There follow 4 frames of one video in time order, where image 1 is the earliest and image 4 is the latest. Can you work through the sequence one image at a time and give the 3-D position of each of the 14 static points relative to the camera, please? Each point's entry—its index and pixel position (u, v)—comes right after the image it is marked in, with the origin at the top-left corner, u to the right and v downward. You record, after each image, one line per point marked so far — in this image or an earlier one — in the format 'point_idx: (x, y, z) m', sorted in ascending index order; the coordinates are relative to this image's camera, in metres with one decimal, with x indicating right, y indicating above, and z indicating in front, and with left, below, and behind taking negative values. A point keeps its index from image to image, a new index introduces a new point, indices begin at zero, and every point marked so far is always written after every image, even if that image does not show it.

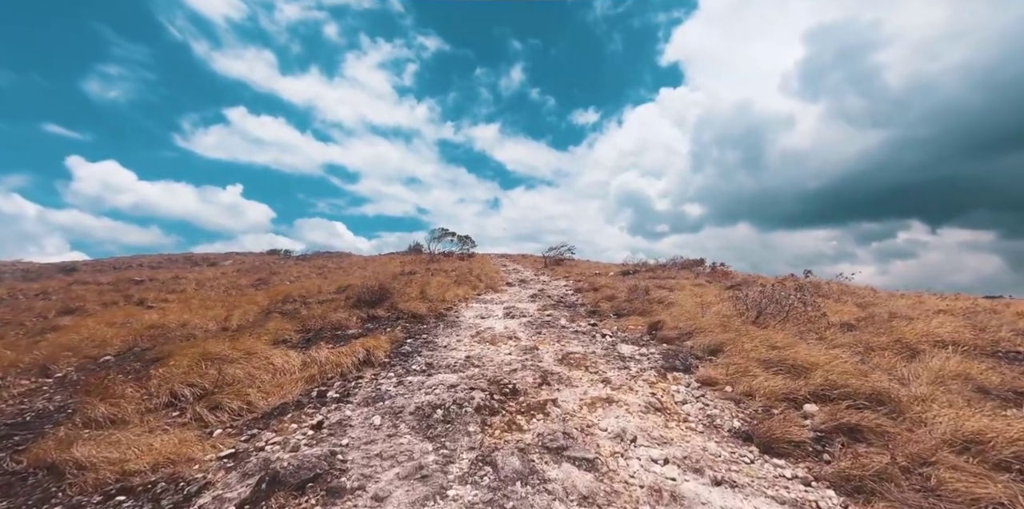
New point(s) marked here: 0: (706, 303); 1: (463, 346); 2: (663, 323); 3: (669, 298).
0: (+7.2, -1.8, +14.3) m
1: (-1.3, -2.4, +10.2) m
2: (+4.3, -1.9, +10.9) m
3: (+6.1, -1.8, +15.0) m
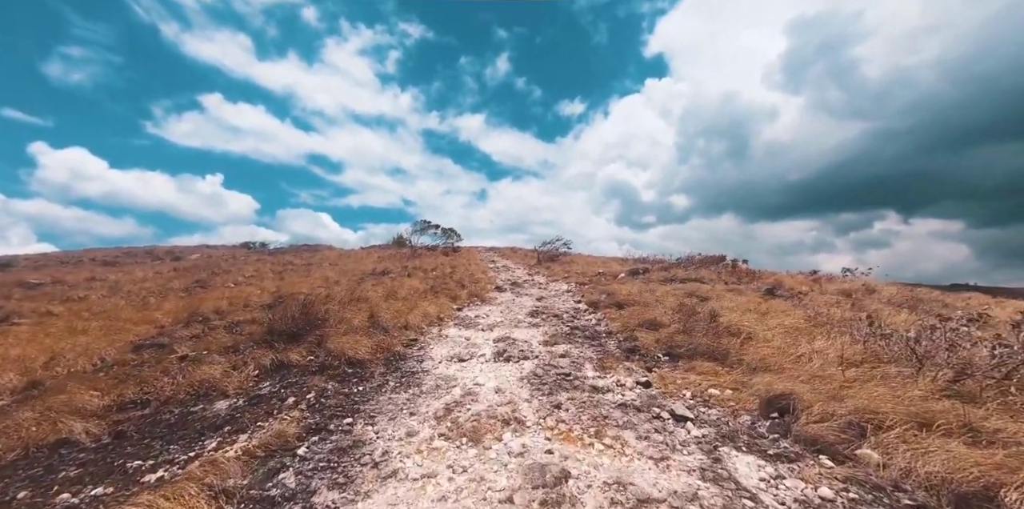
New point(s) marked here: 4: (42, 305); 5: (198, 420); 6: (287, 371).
0: (+7.0, -2.0, +9.4) m
1: (-1.3, -2.7, +5.0) m
2: (+4.2, -2.1, +5.9) m
3: (+5.9, -1.9, +10.1) m
4: (-24.3, -2.6, +20.0) m
5: (-5.0, -2.6, +6.2) m
6: (-4.8, -2.4, +8.3) m
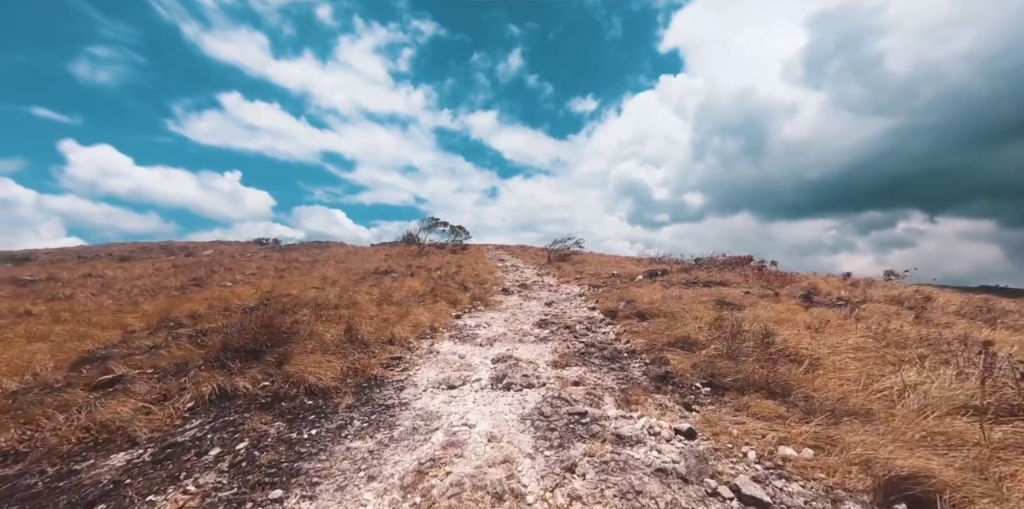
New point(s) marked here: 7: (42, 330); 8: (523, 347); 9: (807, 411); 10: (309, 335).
0: (+7.1, -2.1, +7.4) m
1: (-1.4, -2.8, +3.3) m
2: (+4.2, -2.3, +4.0) m
3: (+6.0, -2.0, +8.1) m
4: (-23.9, -2.4, +18.9) m
5: (-5.1, -2.6, +4.6) m
6: (-4.8, -2.4, +6.6) m
7: (-16.5, -2.7, +13.5) m
8: (+0.3, -2.4, +9.9) m
9: (+4.8, -2.2, +6.2) m
10: (-4.6, -1.8, +8.7) m
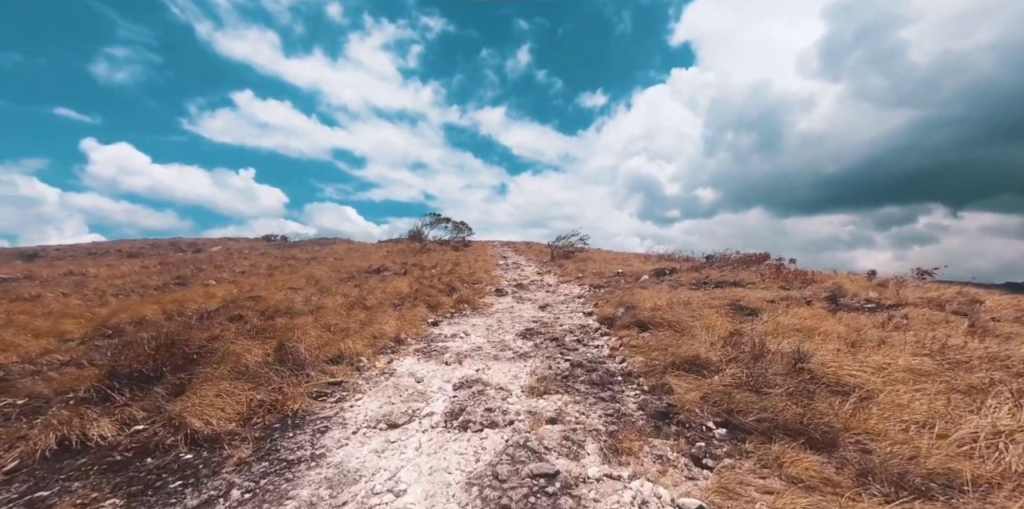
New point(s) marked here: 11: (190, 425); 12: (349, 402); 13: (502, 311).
0: (+6.4, -2.1, +5.5) m
1: (-2.1, -2.8, +1.6) m
2: (+3.4, -2.3, +2.2) m
3: (+5.3, -2.0, +6.3) m
4: (-24.3, -2.4, +17.7) m
5: (-5.8, -2.7, +3.0) m
6: (-5.5, -2.5, +5.0) m
7: (-17.0, -2.7, +12.2) m
8: (-0.4, -2.4, +8.2) m
9: (+4.1, -2.3, +4.4) m
10: (-5.2, -1.8, +7.1) m
11: (-4.4, -2.3, +5.4) m
12: (-2.8, -2.5, +6.6) m
13: (-0.4, -2.2, +15.0) m
